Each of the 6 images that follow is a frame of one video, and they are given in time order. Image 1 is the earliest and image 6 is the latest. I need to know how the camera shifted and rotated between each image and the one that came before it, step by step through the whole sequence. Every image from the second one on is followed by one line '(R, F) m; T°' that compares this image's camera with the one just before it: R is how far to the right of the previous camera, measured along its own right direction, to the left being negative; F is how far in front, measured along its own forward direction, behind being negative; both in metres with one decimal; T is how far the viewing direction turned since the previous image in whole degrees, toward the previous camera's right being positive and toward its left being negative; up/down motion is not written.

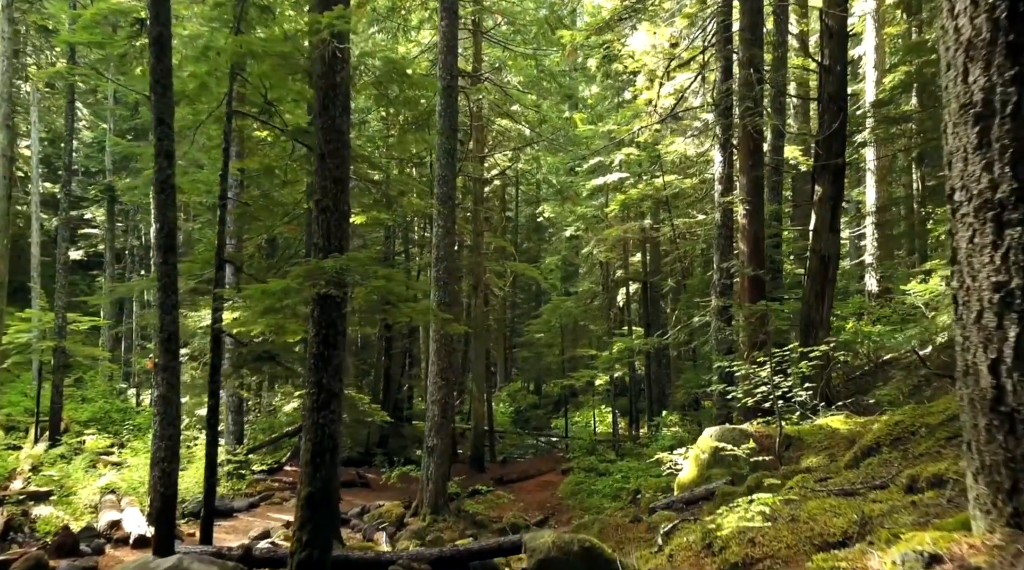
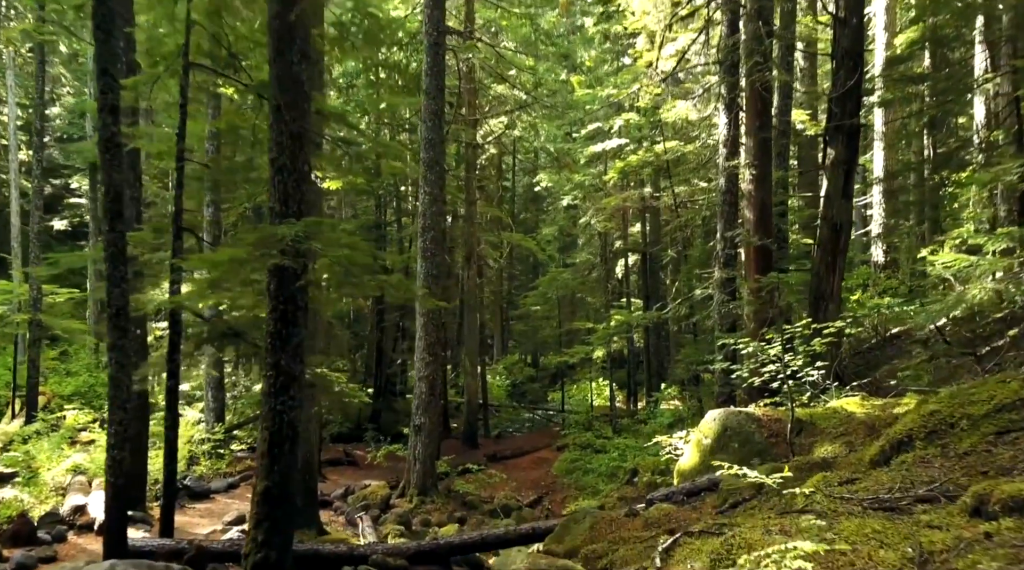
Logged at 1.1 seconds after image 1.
(+0.2, +0.9) m; 0°
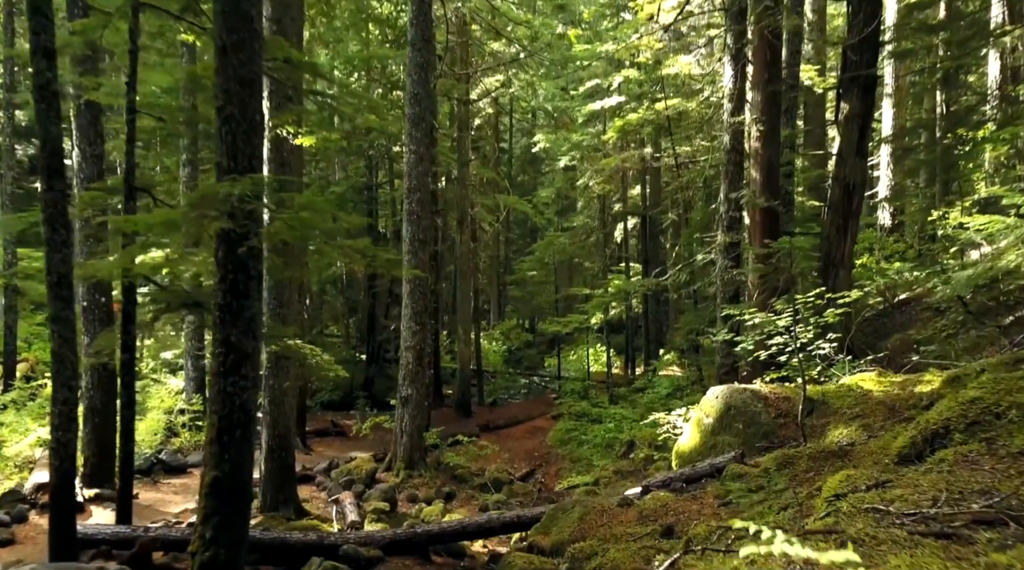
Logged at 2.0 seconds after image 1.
(+0.2, +0.9) m; 0°
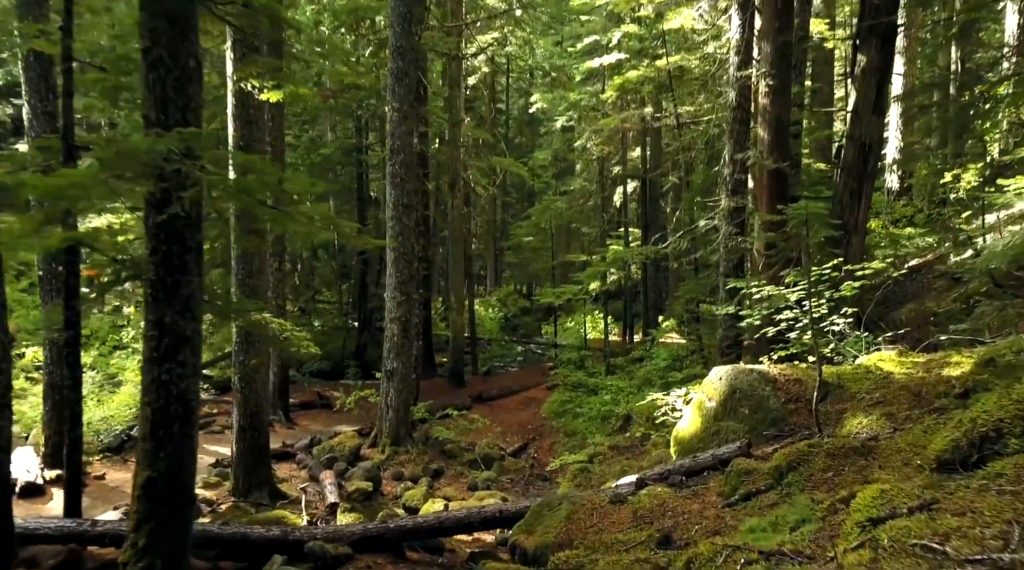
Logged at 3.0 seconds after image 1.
(+0.2, +0.9) m; 0°
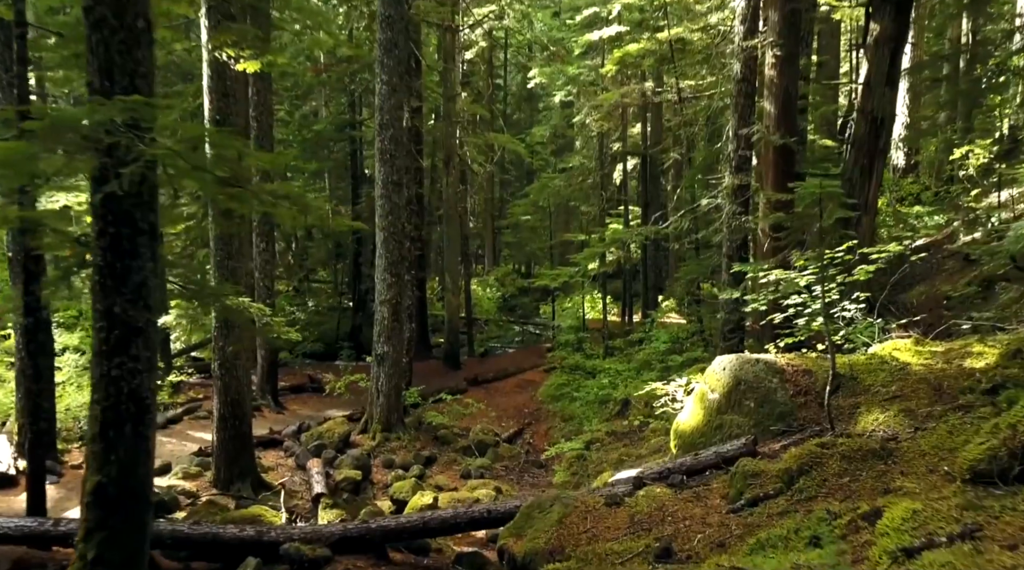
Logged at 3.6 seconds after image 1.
(+0.1, +0.5) m; 0°
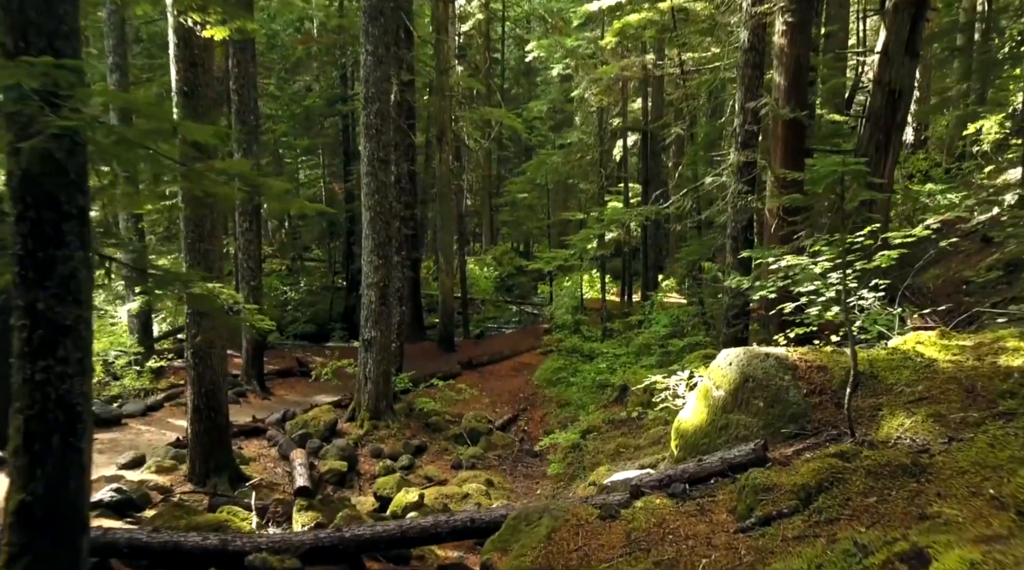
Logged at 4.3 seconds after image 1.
(+0.1, +0.7) m; 0°
